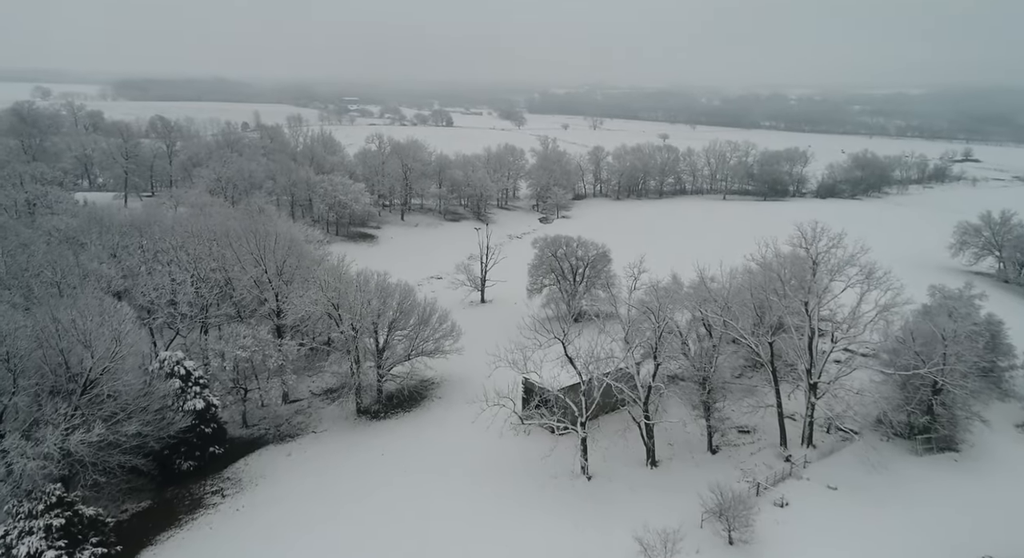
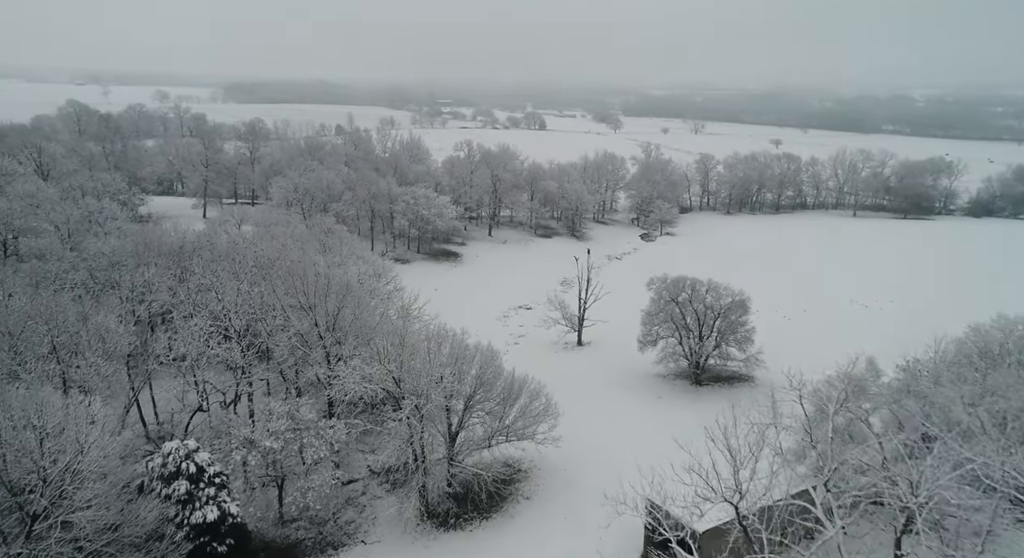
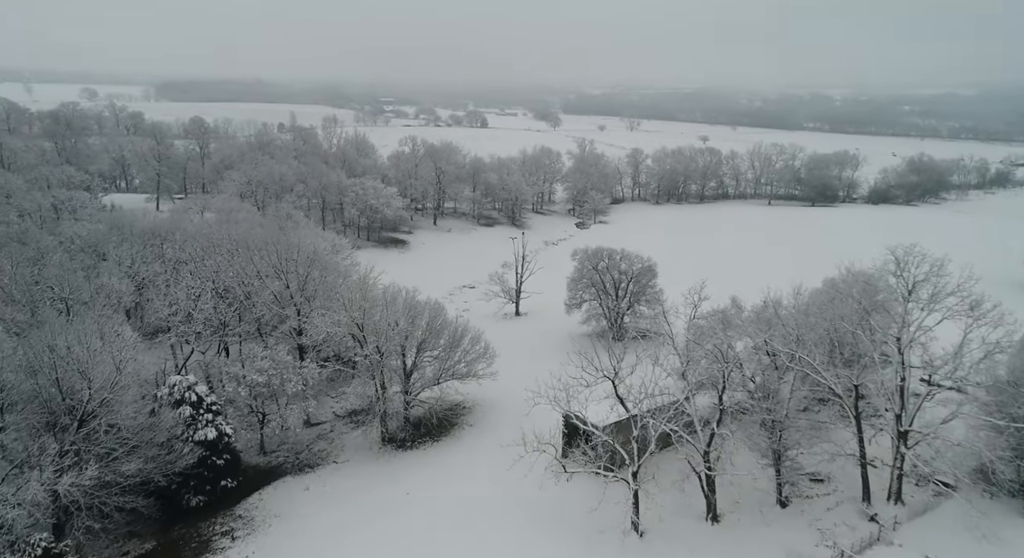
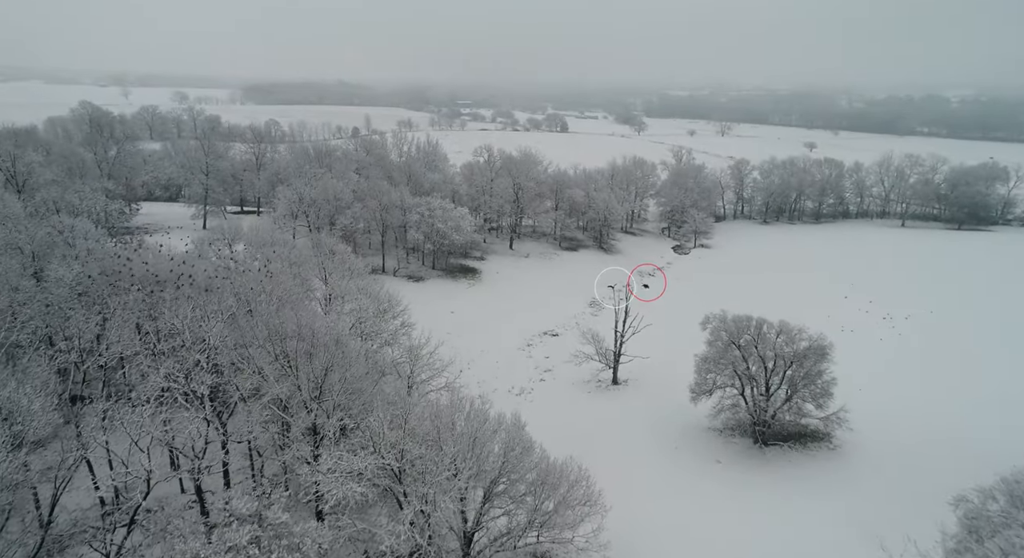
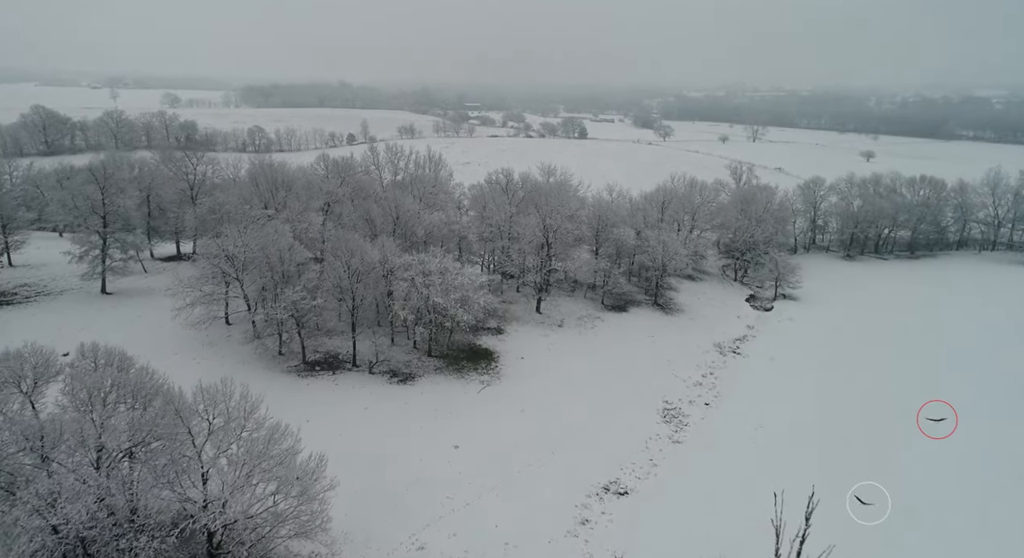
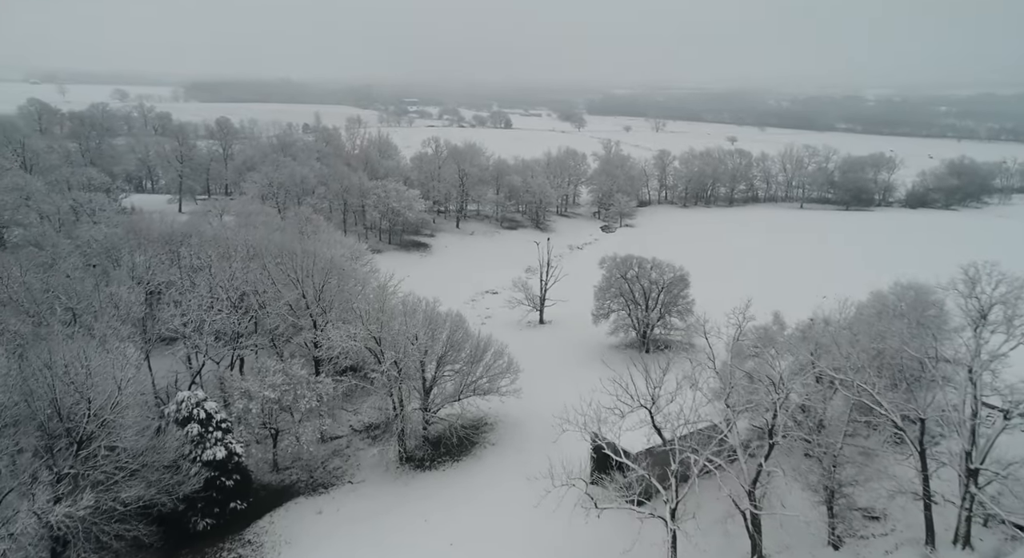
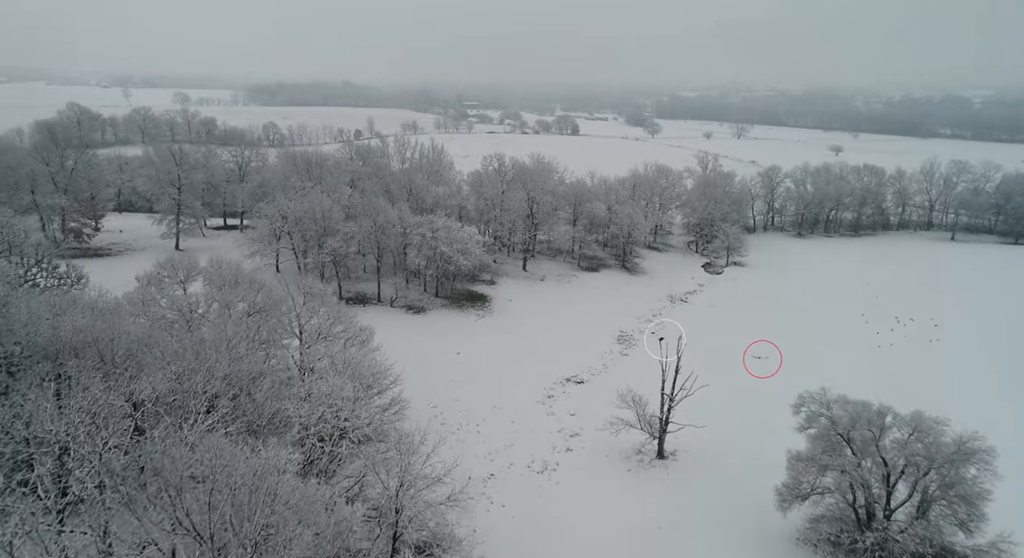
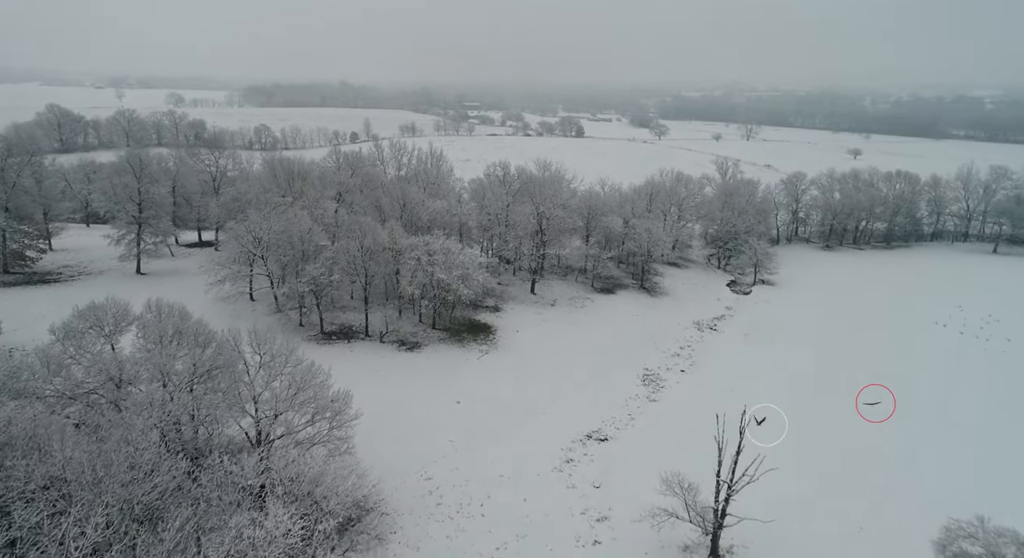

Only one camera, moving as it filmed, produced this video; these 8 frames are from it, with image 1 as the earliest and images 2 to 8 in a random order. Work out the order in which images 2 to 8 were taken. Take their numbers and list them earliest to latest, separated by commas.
3, 6, 2, 4, 7, 8, 5
